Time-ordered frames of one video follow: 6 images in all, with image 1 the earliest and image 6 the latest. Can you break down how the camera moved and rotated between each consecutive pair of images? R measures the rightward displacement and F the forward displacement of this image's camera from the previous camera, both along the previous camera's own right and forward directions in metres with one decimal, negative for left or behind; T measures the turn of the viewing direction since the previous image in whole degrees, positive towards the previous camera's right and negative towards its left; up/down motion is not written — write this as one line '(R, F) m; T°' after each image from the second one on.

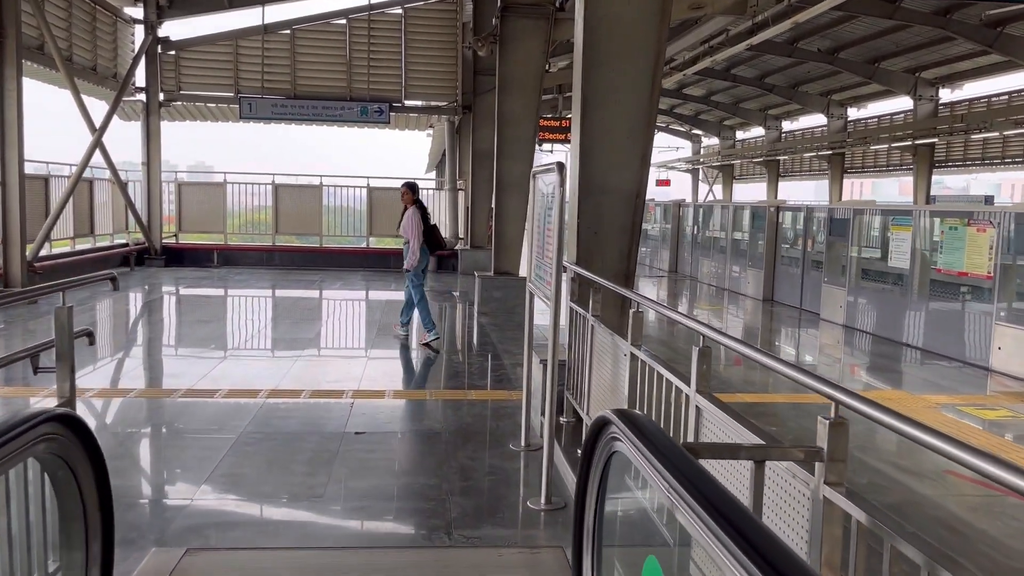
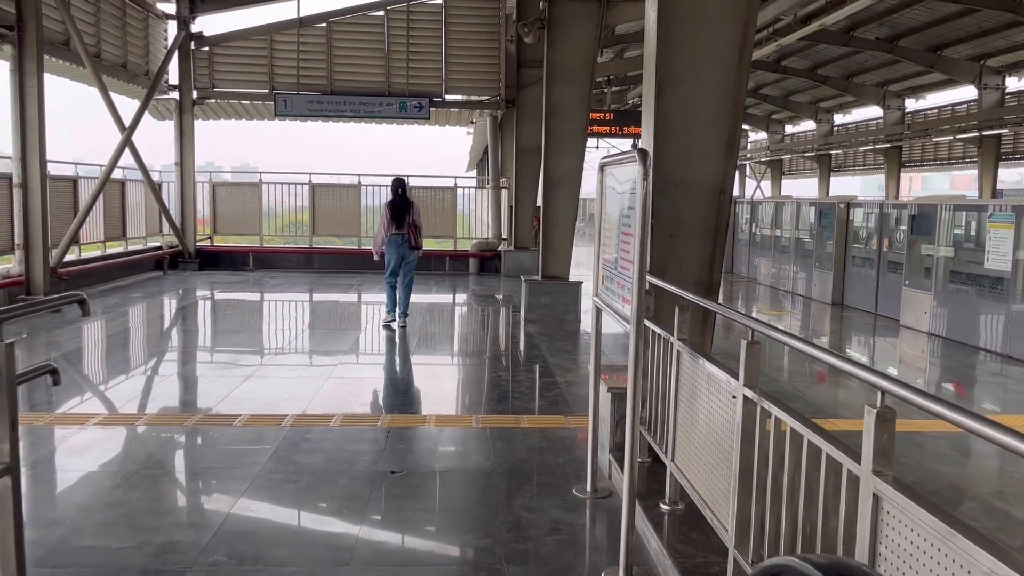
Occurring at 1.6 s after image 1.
(-0.1, +0.7) m; -3°
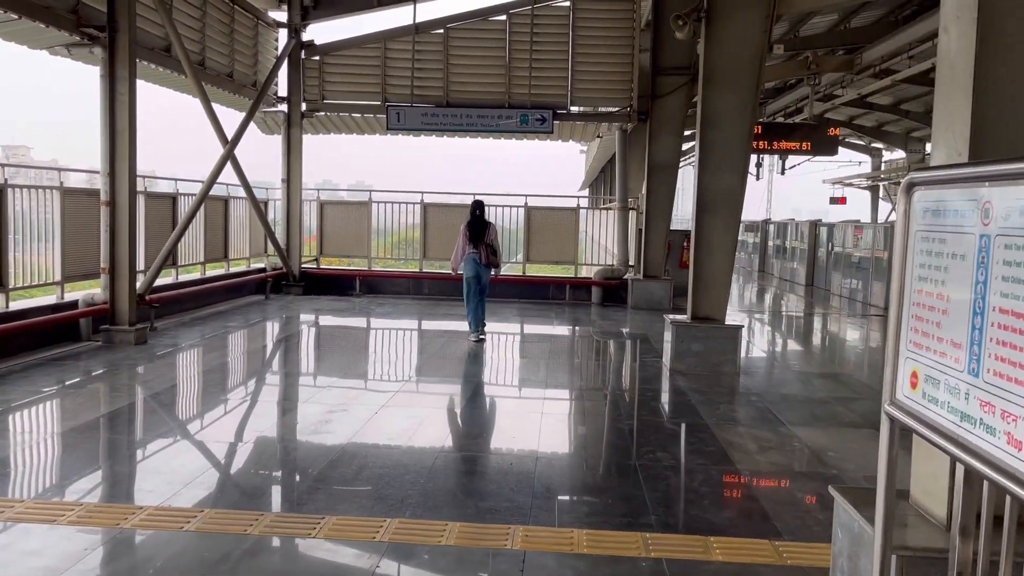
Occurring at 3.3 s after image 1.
(-0.3, +1.4) m; -7°
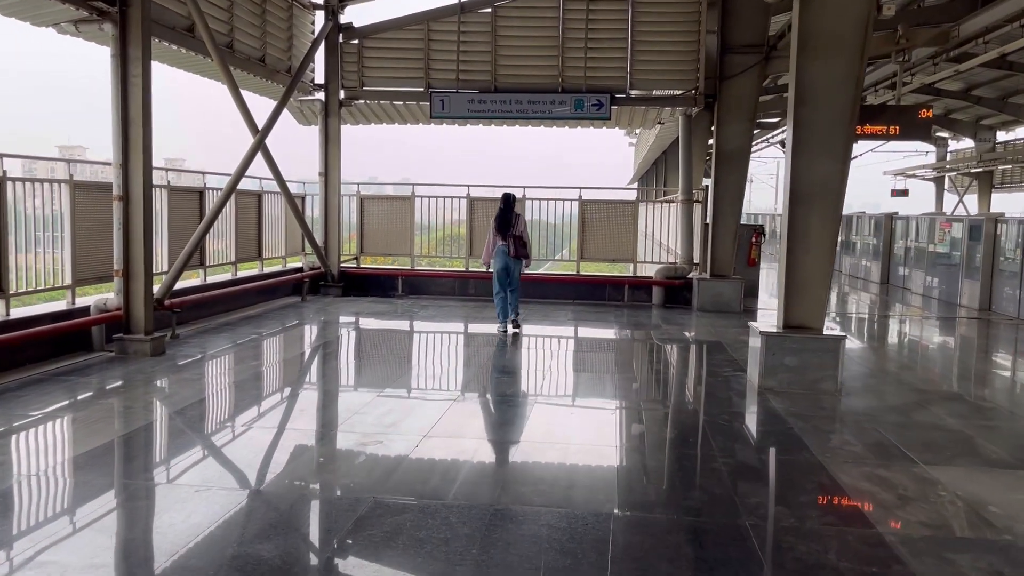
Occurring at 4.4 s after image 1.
(-0.1, +1.0) m; -3°
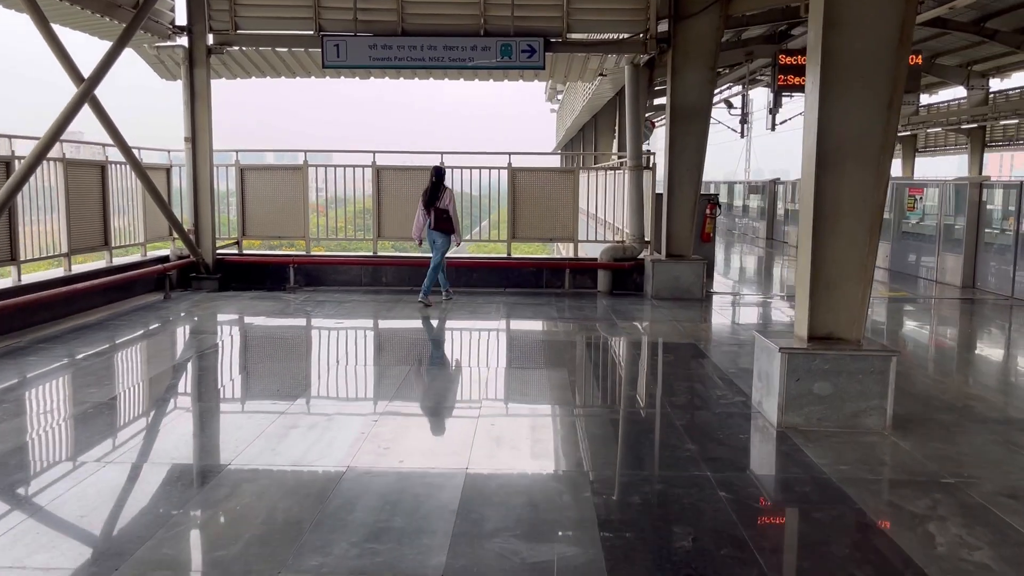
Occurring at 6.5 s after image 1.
(0.0, +2.0) m; +5°
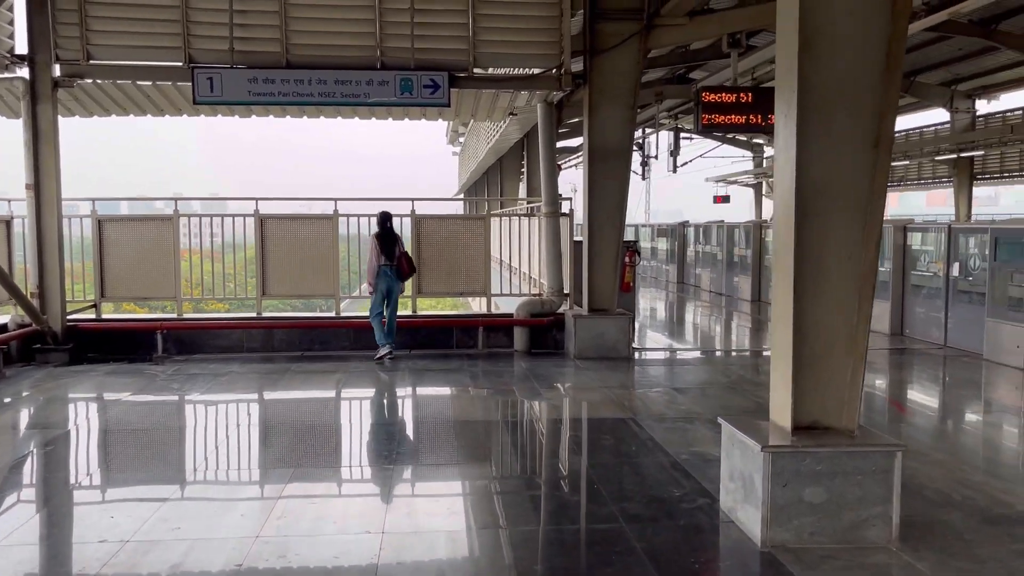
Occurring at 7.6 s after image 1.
(0.0, +1.0) m; +7°
